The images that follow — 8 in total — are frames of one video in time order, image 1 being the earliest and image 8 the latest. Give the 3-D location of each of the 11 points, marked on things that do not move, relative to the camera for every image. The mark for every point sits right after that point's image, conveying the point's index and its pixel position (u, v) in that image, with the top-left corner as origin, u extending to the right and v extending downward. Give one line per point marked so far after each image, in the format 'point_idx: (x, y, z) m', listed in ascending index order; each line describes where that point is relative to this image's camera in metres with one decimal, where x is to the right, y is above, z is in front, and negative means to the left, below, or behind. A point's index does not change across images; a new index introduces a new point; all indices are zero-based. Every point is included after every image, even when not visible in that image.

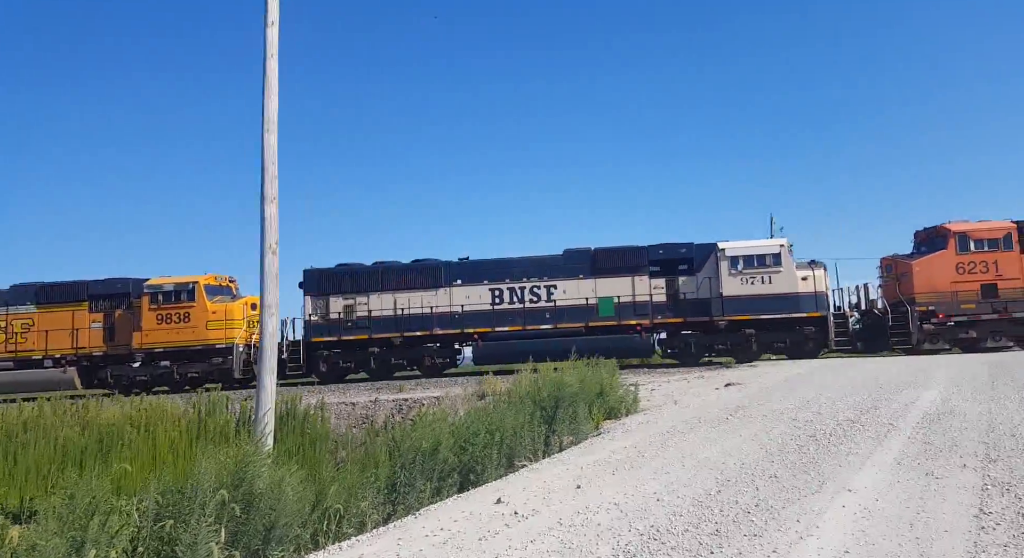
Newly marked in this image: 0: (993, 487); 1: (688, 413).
0: (+6.4, -2.6, +8.1) m
1: (+3.1, -2.3, +10.8) m
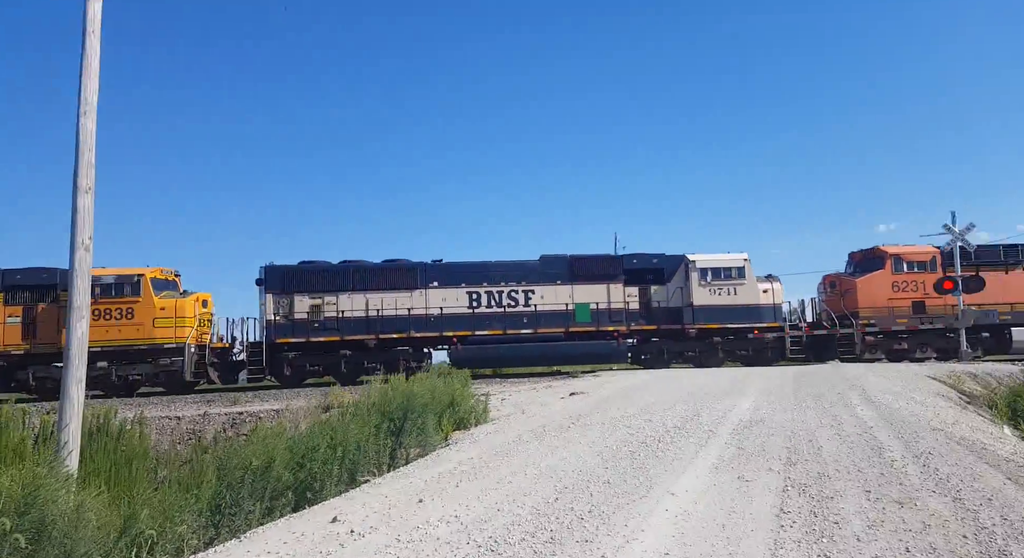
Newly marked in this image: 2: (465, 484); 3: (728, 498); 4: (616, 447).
0: (+4.1, -2.9, +8.9) m
1: (+0.4, -2.5, +11.0) m
2: (-0.5, -2.9, +9.0) m
3: (+3.1, -2.9, +8.5) m
4: (+1.8, -2.7, +10.1) m
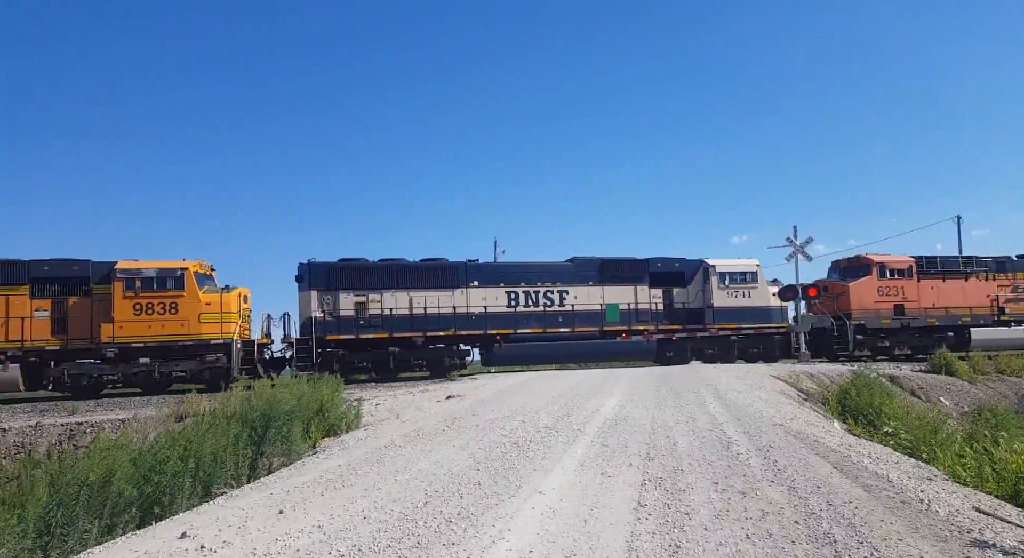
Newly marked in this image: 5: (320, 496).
0: (+2.1, -3.0, +9.3) m
1: (-1.8, -2.6, +10.9) m
2: (-2.4, -3.0, +8.8) m
3: (+1.2, -2.9, +8.8) m
4: (-0.3, -2.7, +10.2) m
5: (-2.5, -3.0, +8.6) m
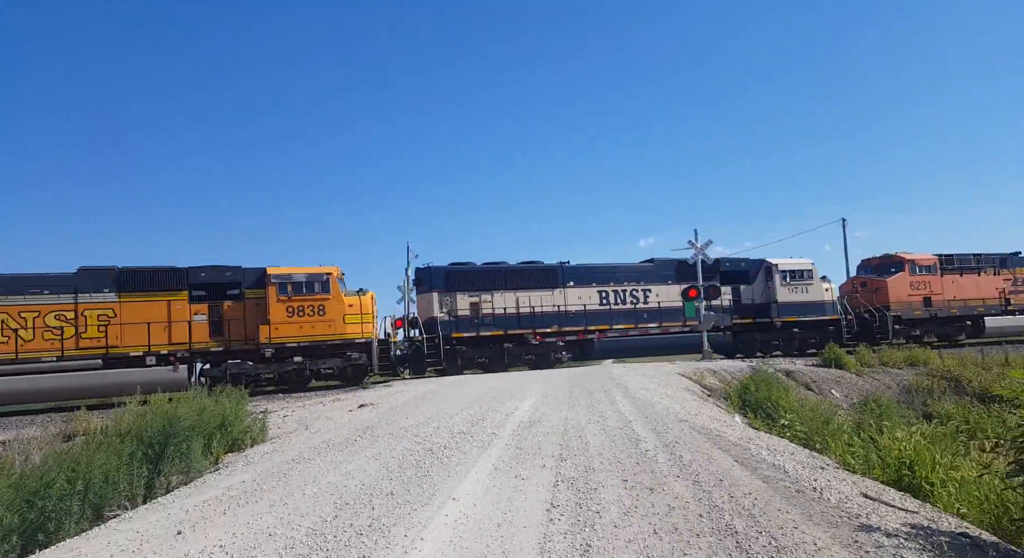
0: (+0.8, -3.0, +9.5) m
1: (-3.3, -2.7, +10.6) m
2: (-3.7, -3.1, +8.5) m
3: (0.0, -3.0, +8.8) m
4: (-1.7, -2.8, +10.0) m
5: (-3.7, -3.1, +8.3) m
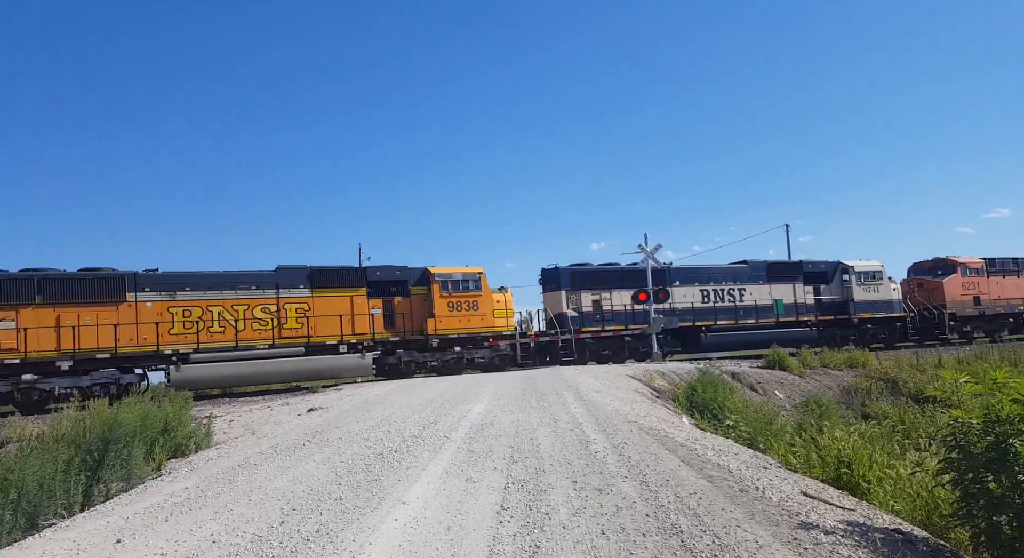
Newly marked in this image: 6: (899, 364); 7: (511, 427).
0: (0.0, -3.1, +9.5) m
1: (-4.1, -2.7, +10.4) m
2: (-4.4, -3.1, +8.3) m
3: (-0.8, -3.1, +8.8) m
4: (-2.5, -2.9, +10.0) m
5: (-4.5, -3.1, +8.1) m
6: (+8.4, -1.8, +13.8) m
7: (0.0, -2.6, +11.1) m
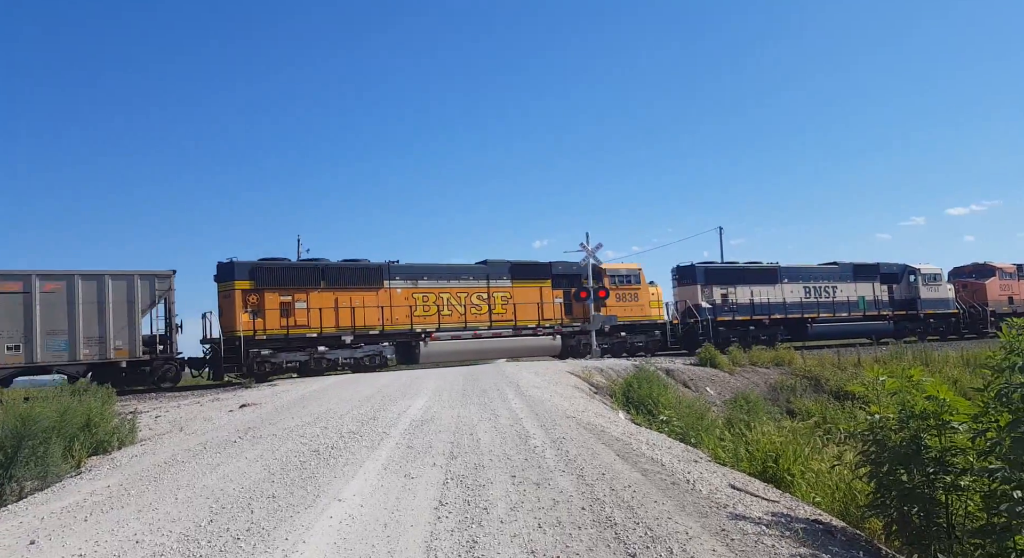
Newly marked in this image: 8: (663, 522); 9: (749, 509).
0: (-0.9, -3.0, +9.5) m
1: (-5.1, -2.6, +10.1) m
2: (-5.2, -3.0, +8.0) m
3: (-1.7, -3.0, +8.8) m
4: (-3.5, -2.7, +9.8) m
5: (-5.3, -3.0, +7.8) m
6: (+7.1, -1.9, +14.5) m
7: (-1.1, -2.5, +11.2) m
8: (+1.9, -3.1, +8.2) m
9: (+3.3, -3.2, +8.8) m
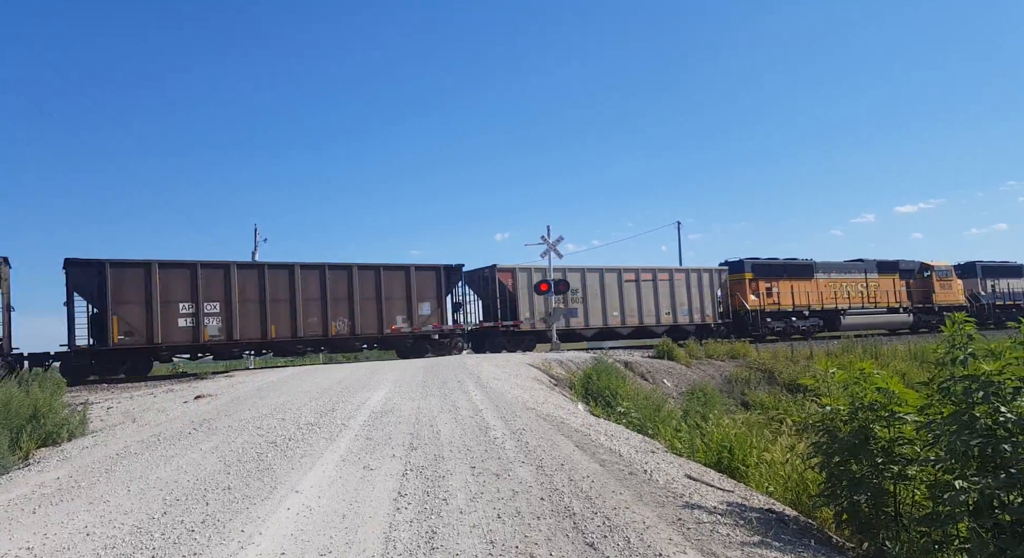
0: (-1.6, -2.9, +9.6) m
1: (-5.7, -2.4, +10.0) m
2: (-5.8, -2.8, +7.8) m
3: (-2.3, -2.8, +8.8) m
4: (-4.1, -2.6, +9.7) m
5: (-5.8, -2.8, +7.6) m
6: (+6.3, -1.8, +14.9) m
7: (-1.8, -2.4, +11.2) m
8: (+1.4, -3.0, +8.3) m
9: (+2.7, -3.1, +9.0) m
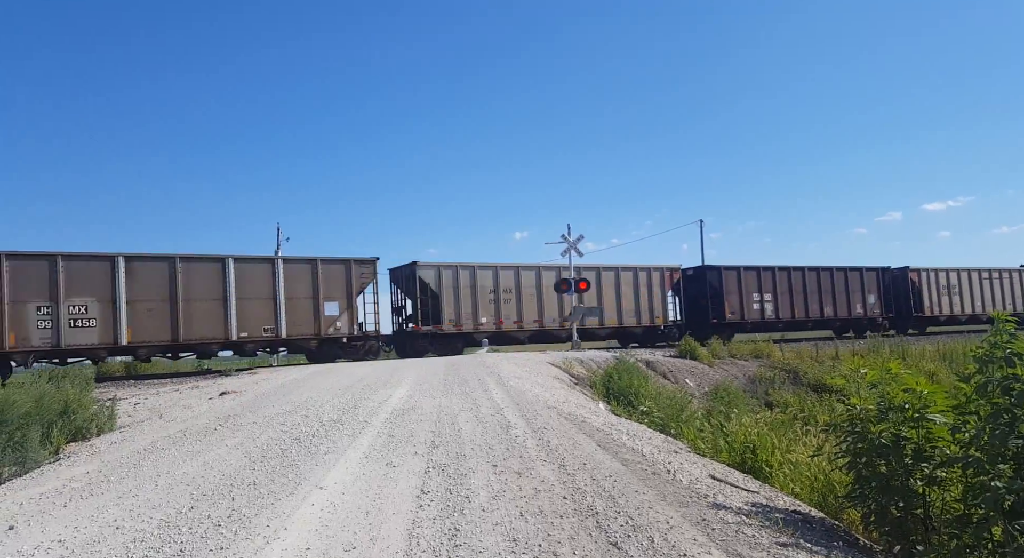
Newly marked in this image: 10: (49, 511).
0: (-1.2, -2.8, +9.6) m
1: (-5.4, -2.4, +10.1) m
2: (-5.5, -2.8, +8.0) m
3: (-1.9, -2.8, +8.8) m
4: (-3.8, -2.6, +9.8) m
5: (-5.5, -2.8, +7.8) m
6: (+6.7, -1.8, +14.7) m
7: (-1.4, -2.4, +11.2) m
8: (+1.7, -2.9, +8.3) m
9: (+3.0, -3.0, +8.9) m
10: (-5.7, -2.8, +7.7) m
